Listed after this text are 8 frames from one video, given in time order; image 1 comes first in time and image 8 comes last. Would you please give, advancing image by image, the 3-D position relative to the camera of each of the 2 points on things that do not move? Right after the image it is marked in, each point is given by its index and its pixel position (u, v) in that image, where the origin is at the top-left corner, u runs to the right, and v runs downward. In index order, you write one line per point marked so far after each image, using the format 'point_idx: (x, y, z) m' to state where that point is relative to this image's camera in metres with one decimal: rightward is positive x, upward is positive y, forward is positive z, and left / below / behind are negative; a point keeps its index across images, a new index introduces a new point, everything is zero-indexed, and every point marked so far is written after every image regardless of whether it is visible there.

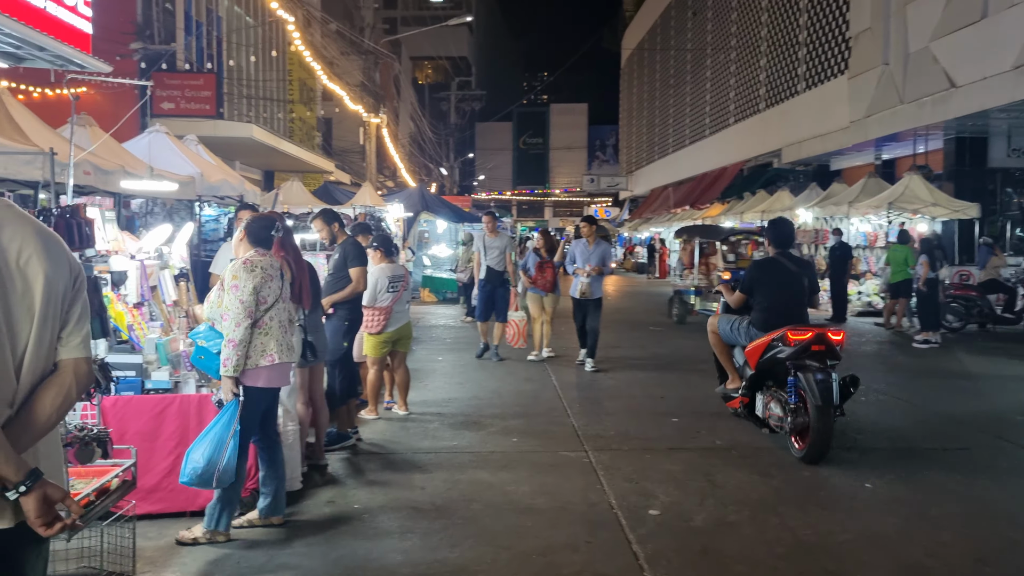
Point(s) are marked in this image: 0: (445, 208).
0: (-1.3, +1.6, +18.1) m
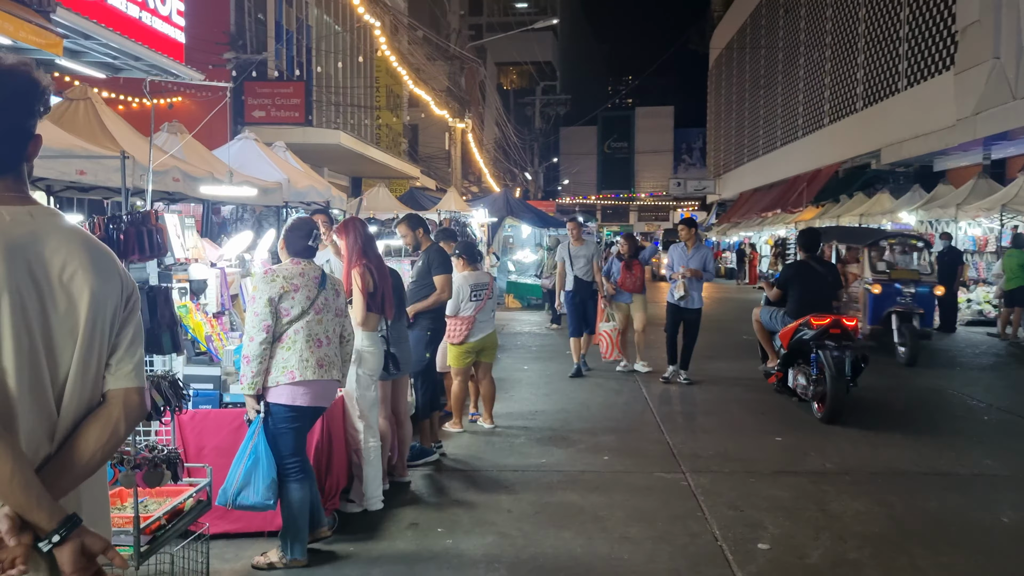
0: (+0.4, +1.5, +17.8) m
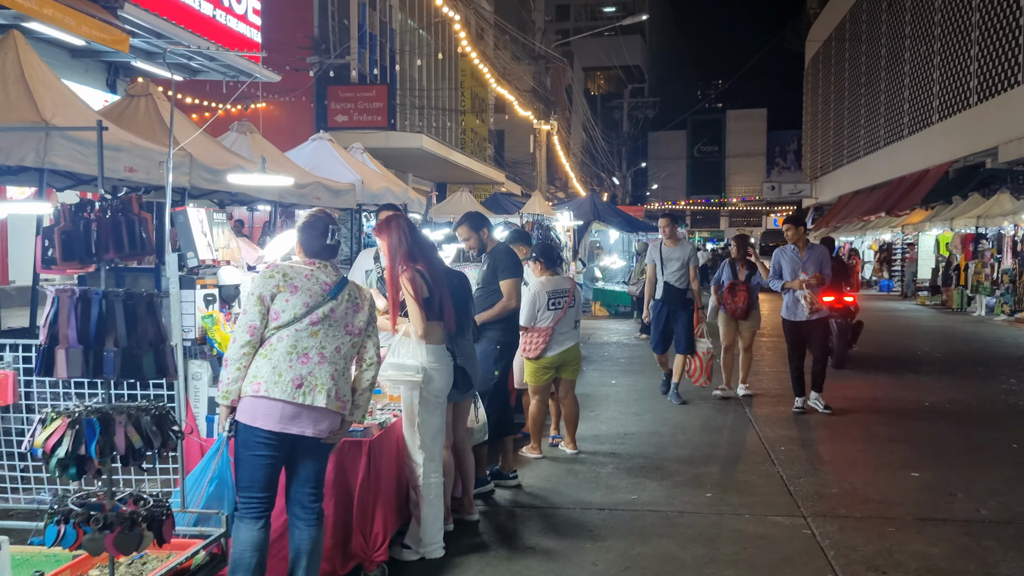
0: (+2.0, +1.3, +17.0) m
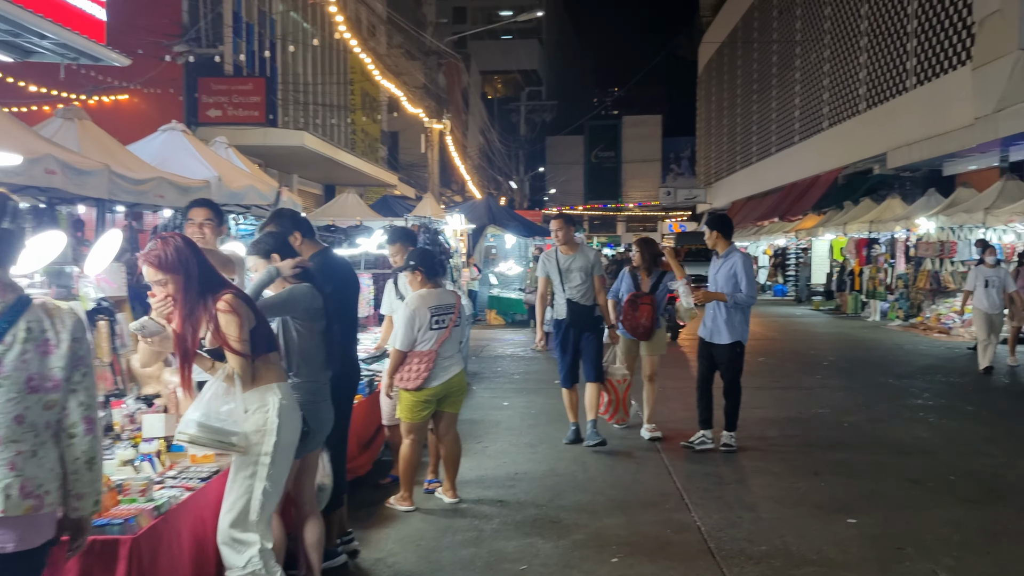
0: (+0.1, +1.2, +16.2) m
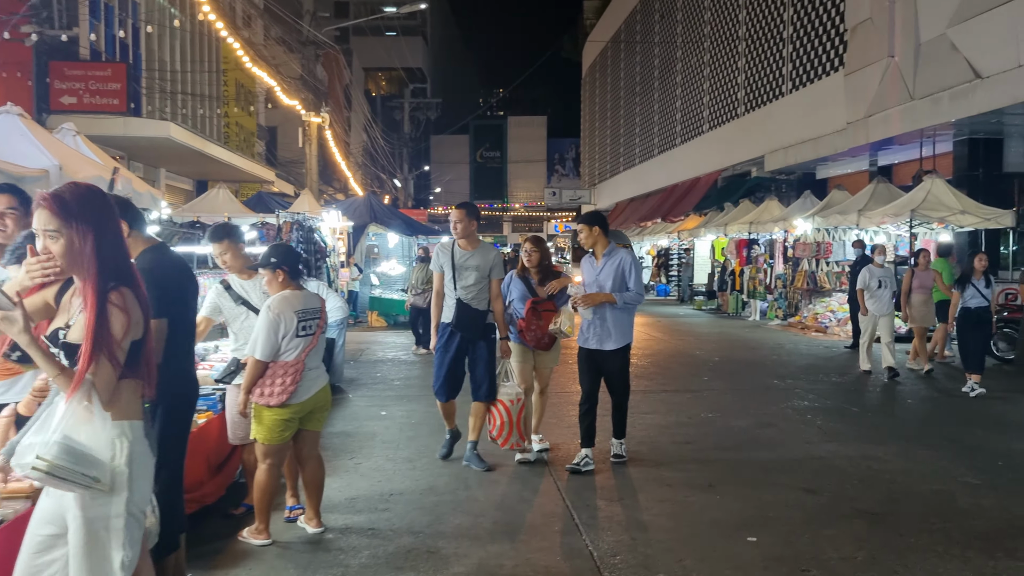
0: (-2.0, +1.2, +15.6) m
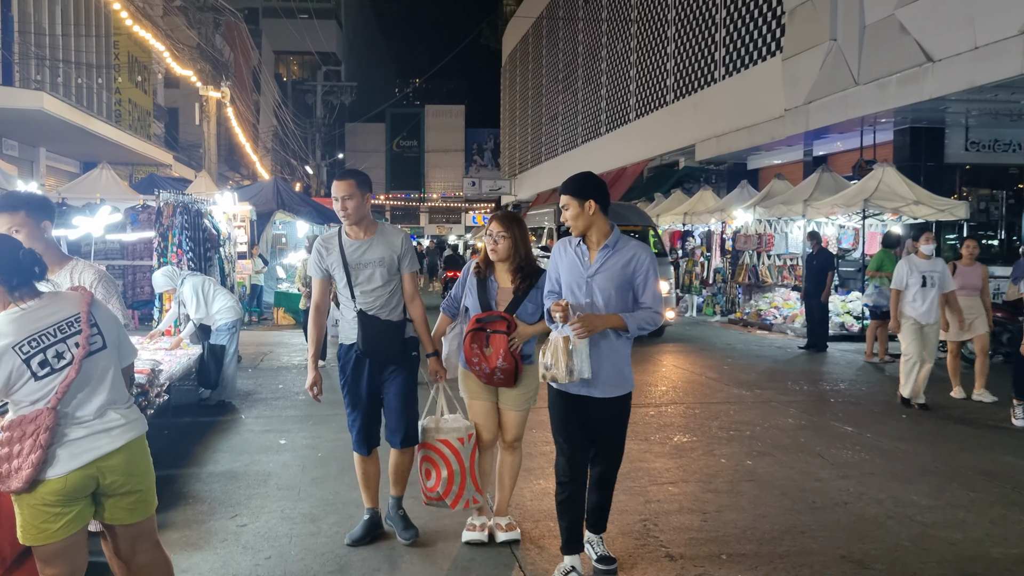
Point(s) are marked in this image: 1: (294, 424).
0: (-3.2, +1.3, +14.0) m
1: (-1.5, -1.0, +6.3) m
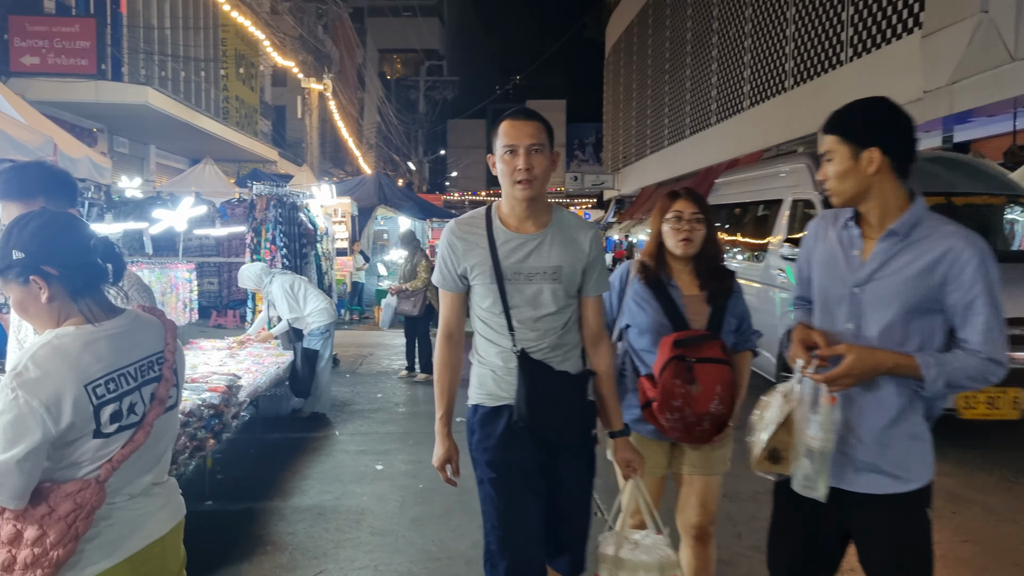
0: (-1.5, +1.3, +13.3) m
1: (-0.7, -1.0, +5.5) m
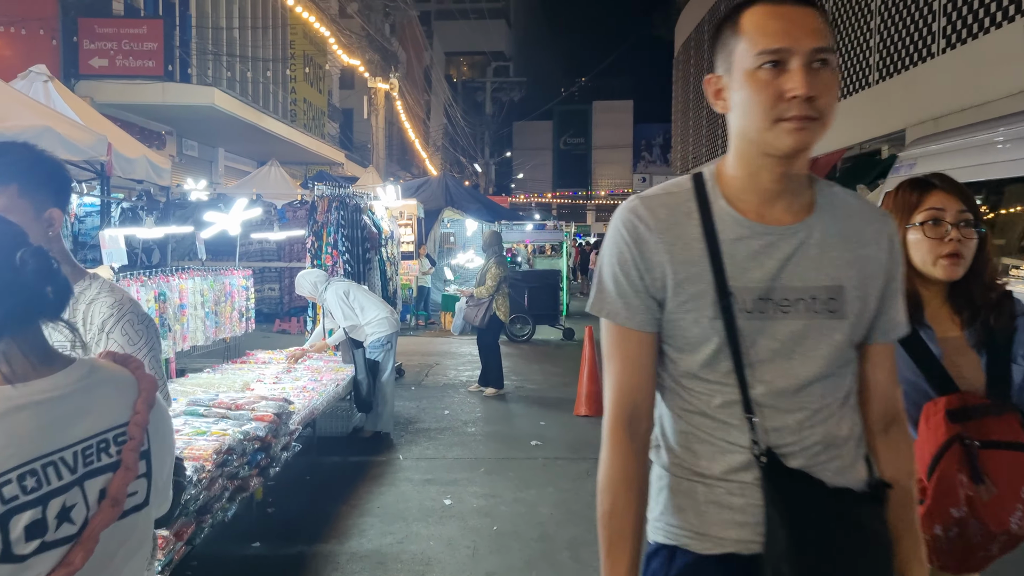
0: (-0.5, +1.2, +12.8) m
1: (-0.3, -1.0, +5.0) m
